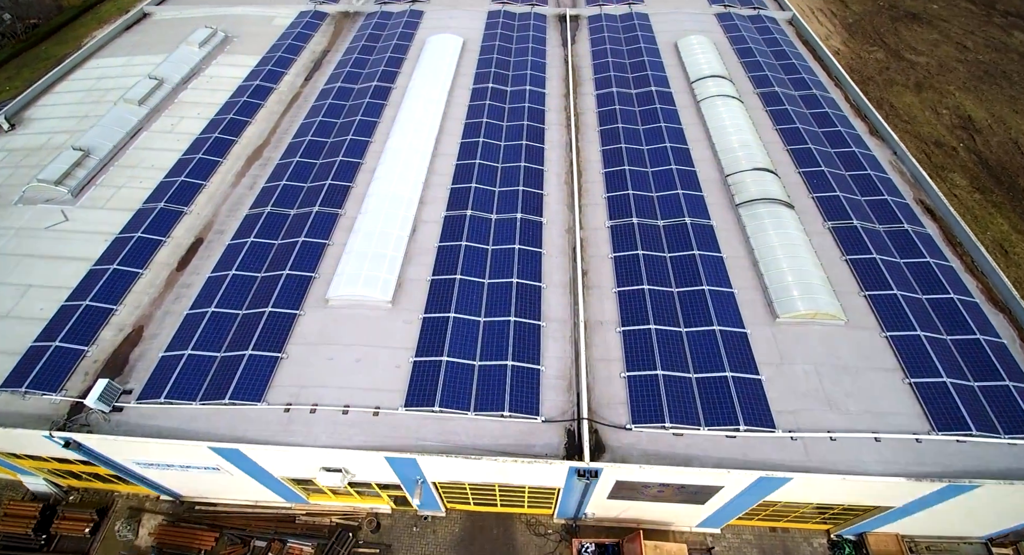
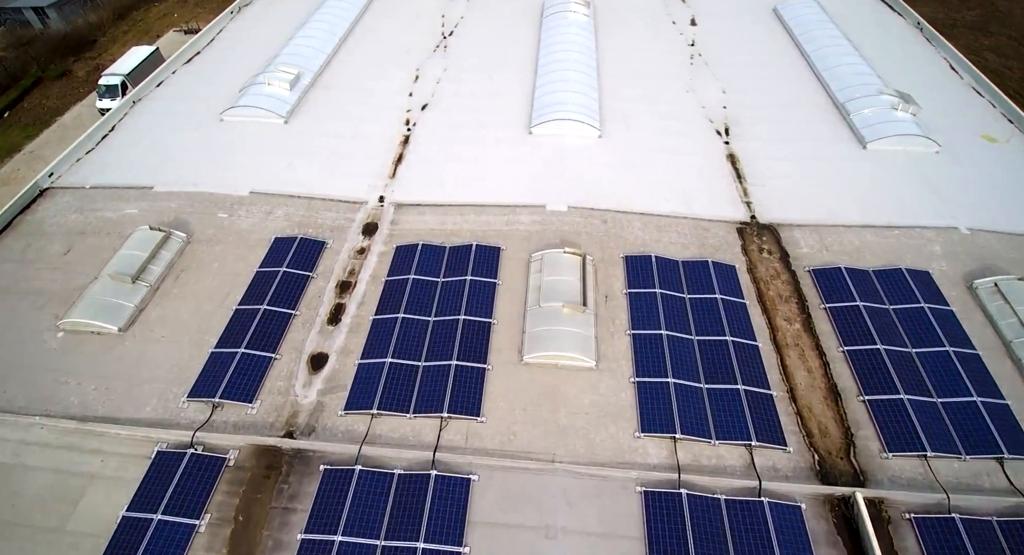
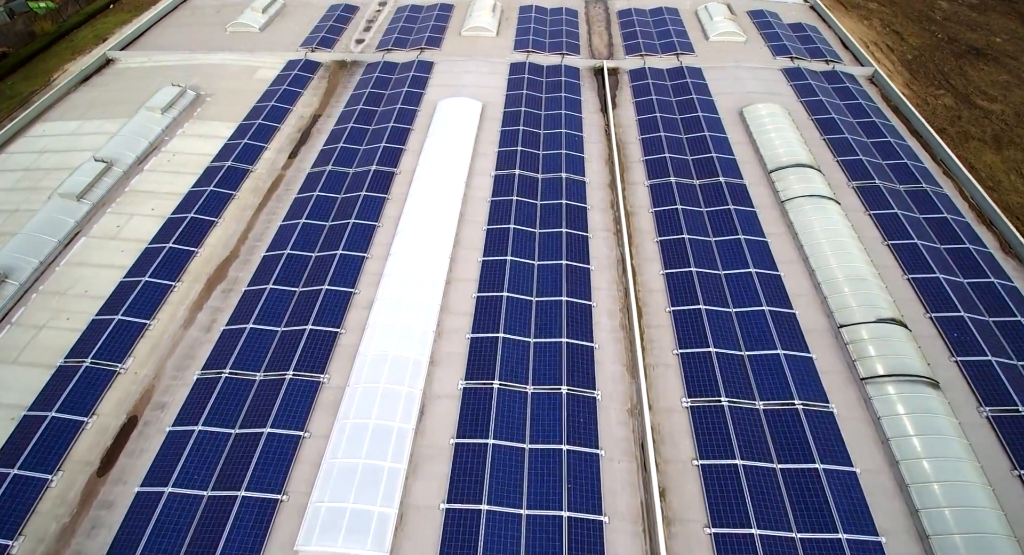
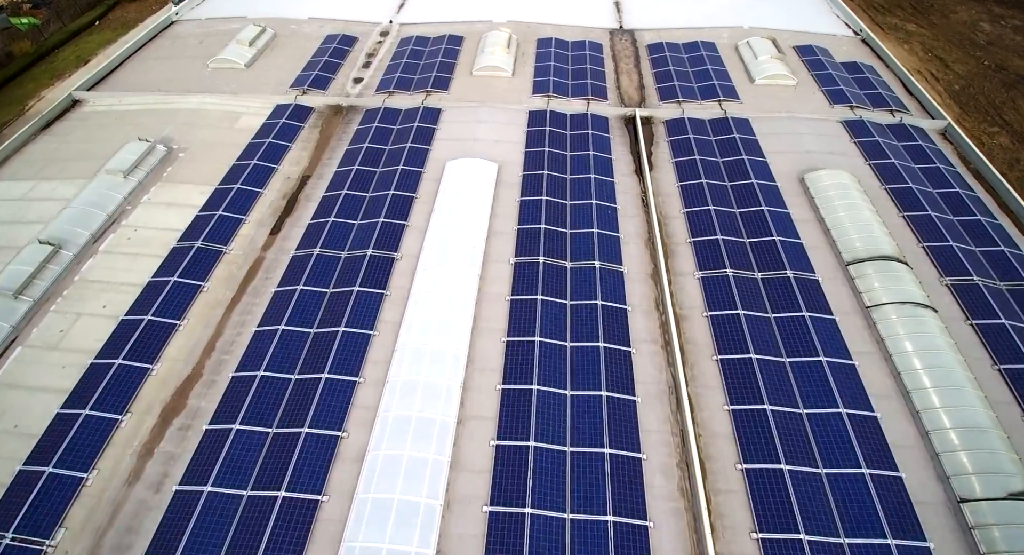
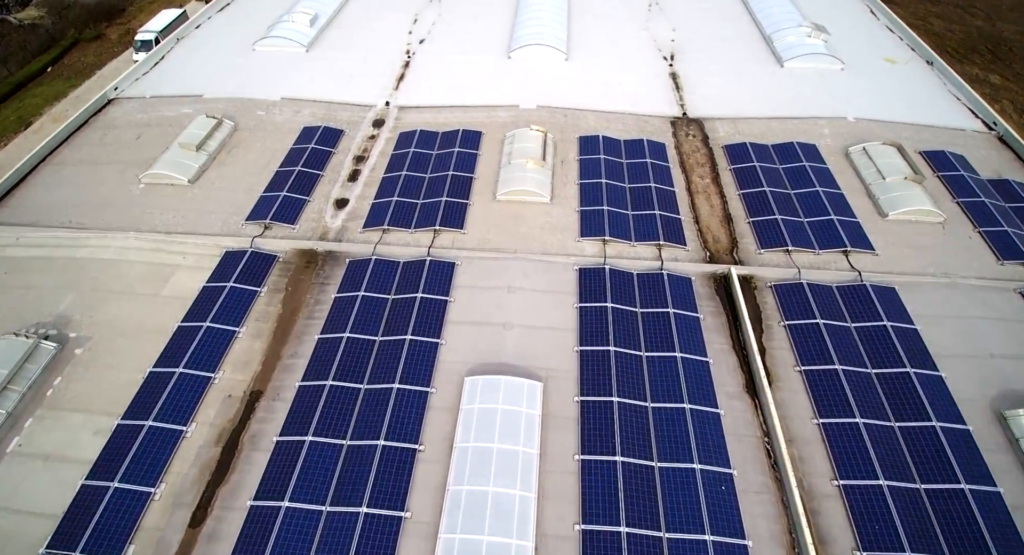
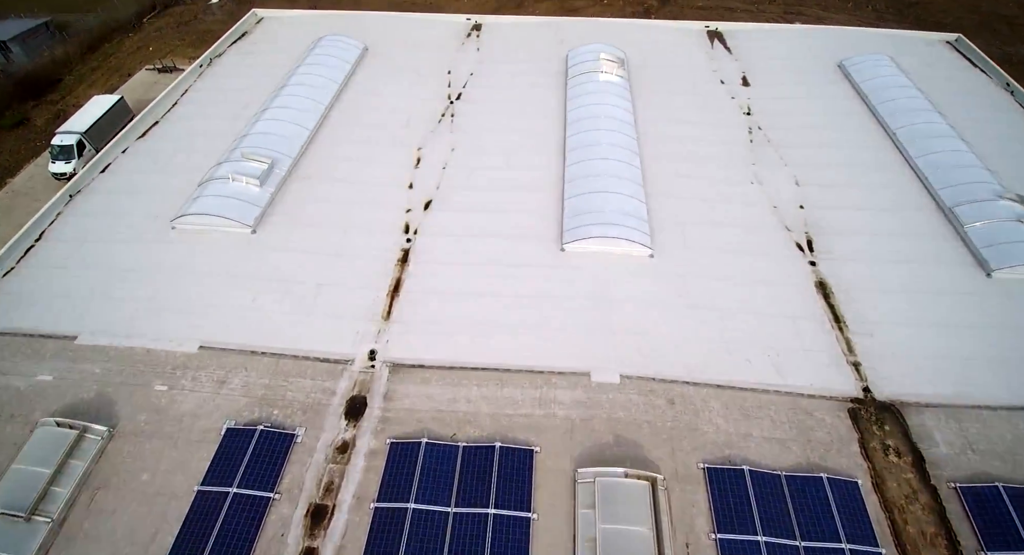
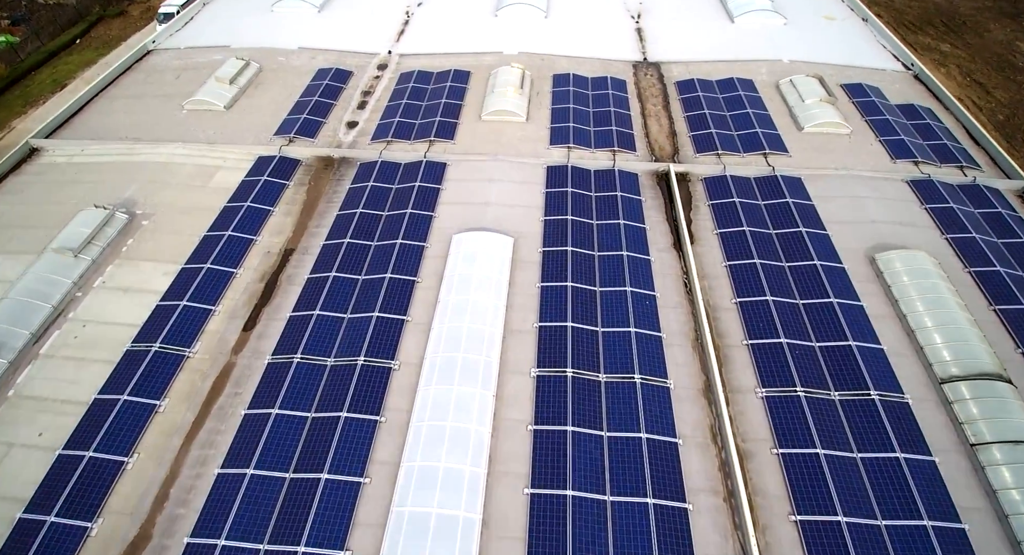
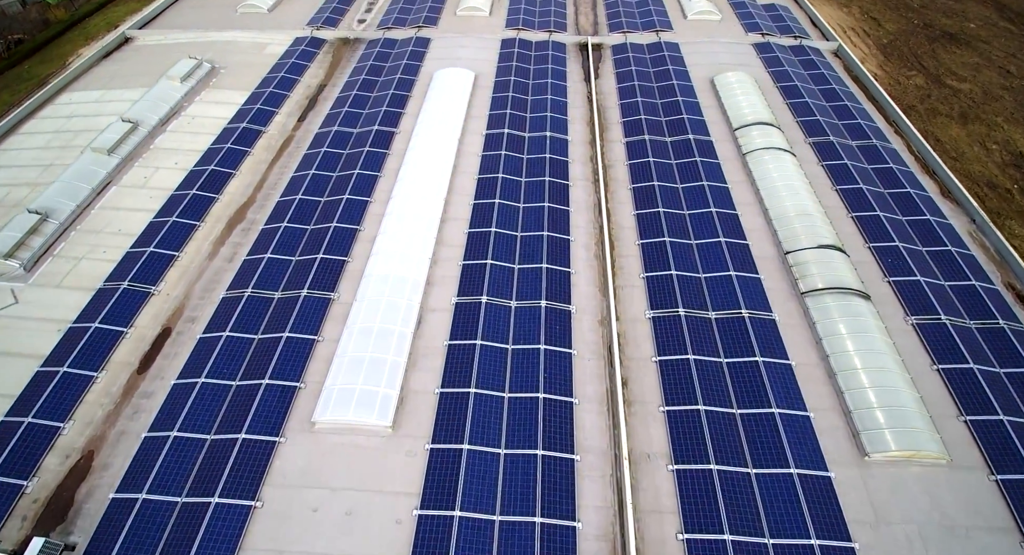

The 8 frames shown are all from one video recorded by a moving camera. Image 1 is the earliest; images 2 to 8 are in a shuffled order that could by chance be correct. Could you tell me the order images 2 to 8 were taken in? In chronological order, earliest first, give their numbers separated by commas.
8, 3, 4, 7, 5, 2, 6
